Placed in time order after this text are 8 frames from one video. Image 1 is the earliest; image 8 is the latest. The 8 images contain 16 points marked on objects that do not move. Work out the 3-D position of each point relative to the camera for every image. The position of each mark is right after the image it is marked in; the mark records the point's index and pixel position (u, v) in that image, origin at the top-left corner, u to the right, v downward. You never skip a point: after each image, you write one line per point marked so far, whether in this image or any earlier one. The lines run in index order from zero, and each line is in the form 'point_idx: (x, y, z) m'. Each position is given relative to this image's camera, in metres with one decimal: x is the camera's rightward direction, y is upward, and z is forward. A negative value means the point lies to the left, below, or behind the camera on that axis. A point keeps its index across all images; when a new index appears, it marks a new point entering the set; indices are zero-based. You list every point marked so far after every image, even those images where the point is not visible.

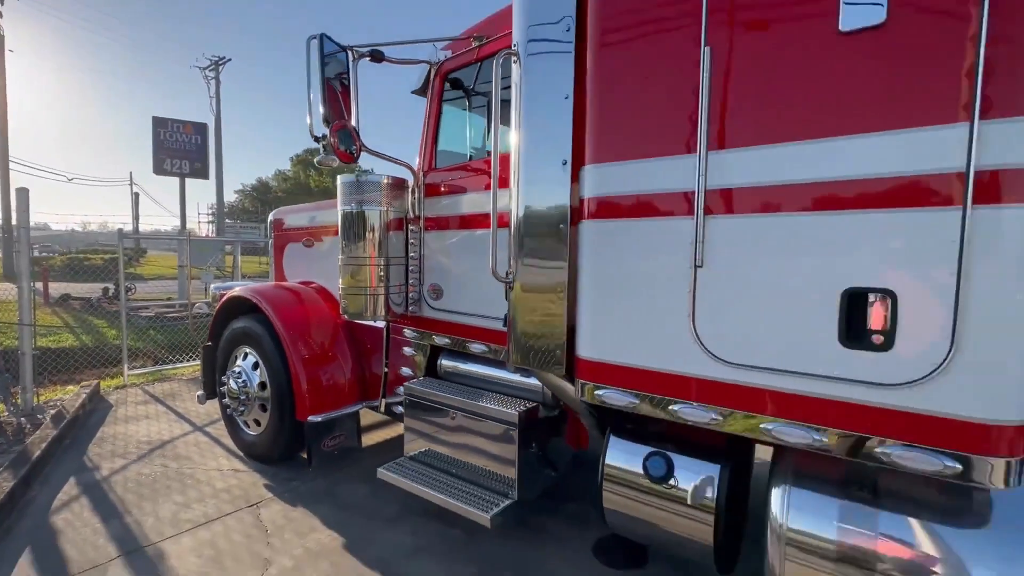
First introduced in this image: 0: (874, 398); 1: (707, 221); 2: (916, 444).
0: (+1.1, -0.3, +1.5) m
1: (+0.7, +0.2, +1.7) m
2: (+1.2, -0.5, +1.4) m
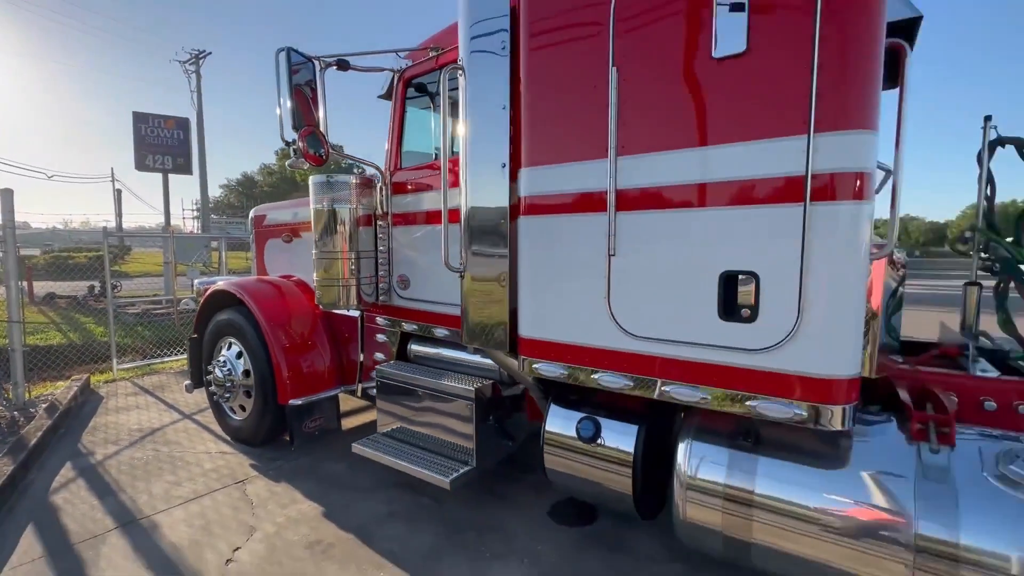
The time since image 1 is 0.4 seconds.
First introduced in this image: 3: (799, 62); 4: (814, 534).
0: (+0.9, -0.3, +1.8) m
1: (+0.5, +0.3, +2.0) m
2: (+1.0, -0.4, +1.7) m
3: (+1.0, +0.8, +1.6) m
4: (+1.1, -0.9, +1.8) m
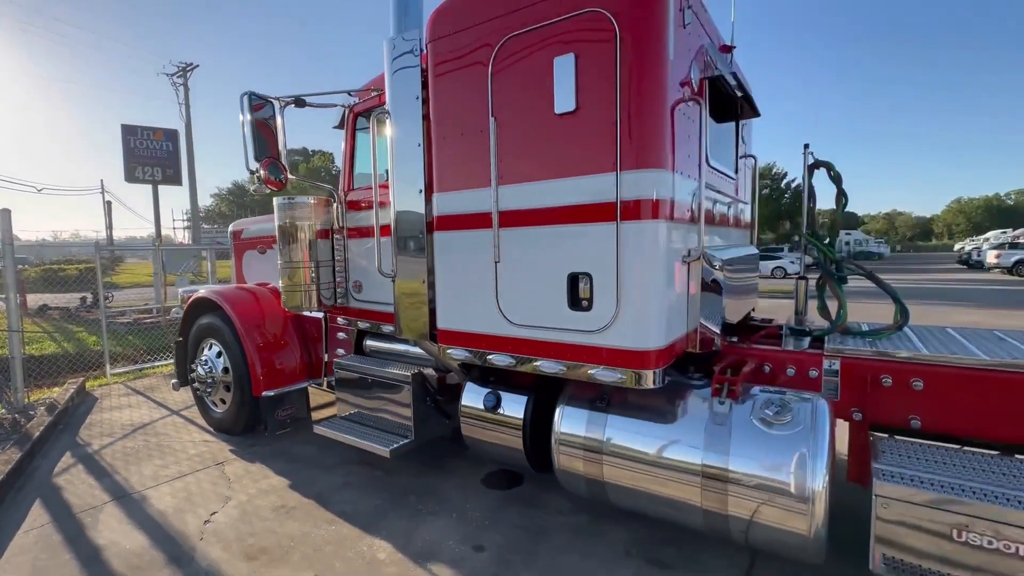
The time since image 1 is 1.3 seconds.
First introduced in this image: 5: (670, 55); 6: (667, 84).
0: (+0.4, -0.3, +2.3) m
1: (-0.1, +0.3, +2.6) m
2: (+0.5, -0.4, +2.3) m
3: (+0.5, +0.8, +2.2) m
4: (+0.6, -0.9, +2.3) m
5: (+0.7, +1.1, +2.2) m
6: (+0.7, +1.0, +2.2) m
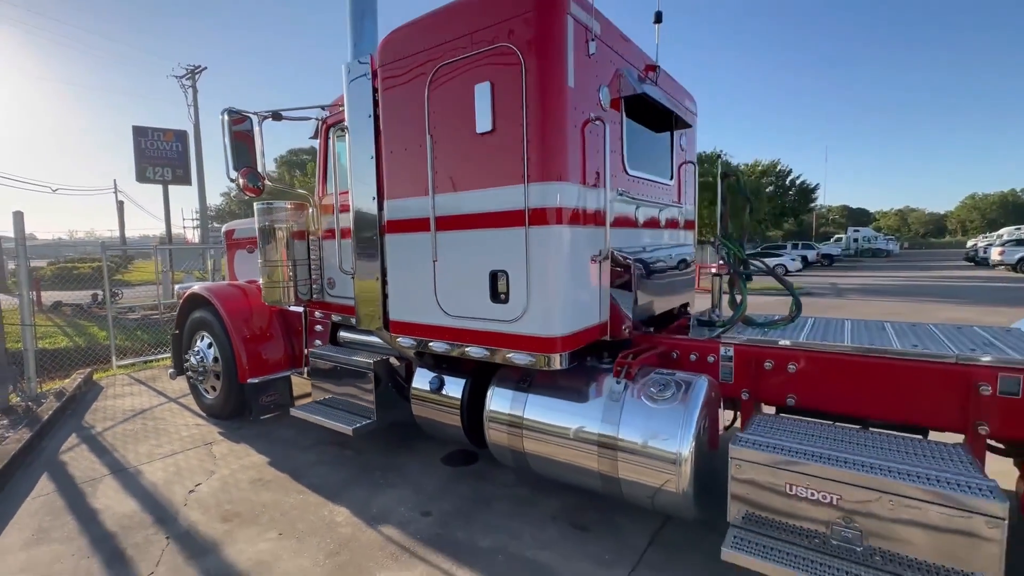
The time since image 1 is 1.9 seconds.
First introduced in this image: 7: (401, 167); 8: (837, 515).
0: (0.0, -0.2, +2.7) m
1: (-0.5, +0.3, +2.9) m
2: (+0.1, -0.4, +2.7) m
3: (0.0, +0.8, +2.6) m
4: (+0.2, -0.9, +2.7) m
5: (+0.3, +1.1, +2.6) m
6: (+0.3, +1.0, +2.6) m
7: (-0.7, +0.8, +3.1) m
8: (+1.4, -1.0, +2.1) m
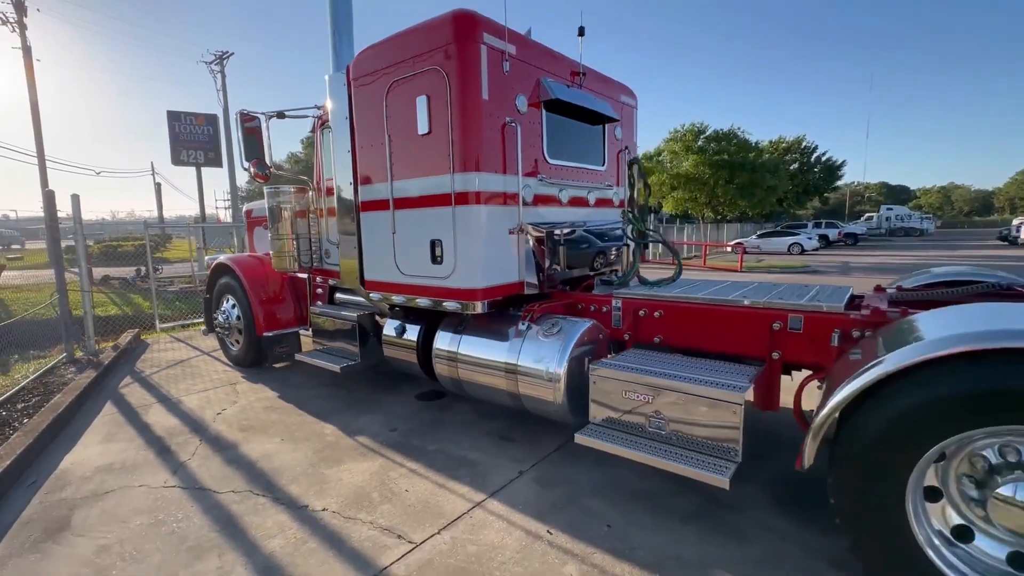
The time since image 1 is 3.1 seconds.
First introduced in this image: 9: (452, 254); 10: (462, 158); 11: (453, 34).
0: (-0.5, 0.0, +3.6) m
1: (-1.0, +0.6, +3.8) m
2: (-0.4, -0.1, +3.5) m
3: (-0.5, +1.1, +3.4) m
4: (-0.3, -0.6, +3.6) m
5: (-0.2, +1.4, +3.4) m
6: (-0.2, +1.2, +3.4) m
7: (-1.2, +1.1, +4.0) m
8: (+0.8, -0.8, +2.9) m
9: (-0.5, +0.3, +3.5) m
10: (-0.3, +0.9, +3.4) m
11: (-0.4, +1.8, +3.3) m
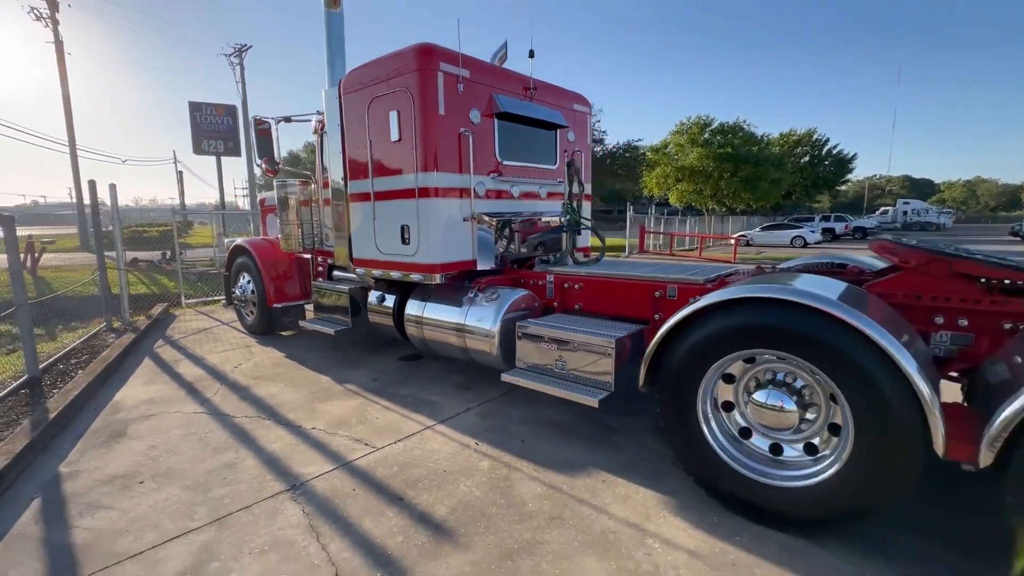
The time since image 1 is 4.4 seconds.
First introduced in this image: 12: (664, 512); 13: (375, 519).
0: (-1.0, +0.3, +4.5) m
1: (-1.4, +0.9, +4.7) m
2: (-0.9, +0.1, +4.5) m
3: (-0.9, +1.3, +4.3) m
4: (-0.7, -0.4, +4.5) m
5: (-0.6, +1.6, +4.2) m
6: (-0.7, +1.5, +4.3) m
7: (-1.6, +1.4, +4.9) m
8: (+0.3, -0.6, +3.8) m
9: (-0.9, +0.5, +4.4) m
10: (-0.8, +1.2, +4.3) m
11: (-0.9, +2.0, +4.2) m
12: (+0.9, -1.4, +2.8) m
13: (-0.8, -1.4, +2.8) m
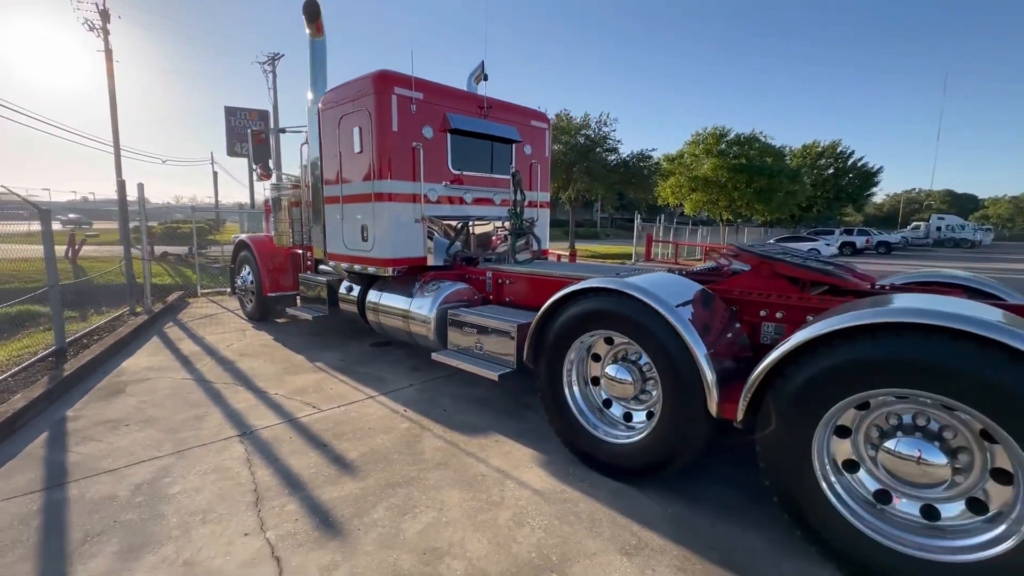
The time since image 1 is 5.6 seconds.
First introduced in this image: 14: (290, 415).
0: (-1.6, +0.4, +5.2) m
1: (-2.0, +1.0, +5.5) m
2: (-1.5, +0.2, +5.2) m
3: (-1.5, +1.4, +5.0) m
4: (-1.4, -0.3, +5.2) m
5: (-1.2, +1.7, +5.0) m
6: (-1.3, +1.6, +5.0) m
7: (-2.2, +1.5, +5.6) m
8: (-0.3, -0.5, +4.4) m
9: (-1.5, +0.6, +5.1) m
10: (-1.4, +1.3, +5.0) m
11: (-1.4, +2.1, +4.9) m
12: (+0.1, -1.3, +3.4) m
13: (-1.6, -1.3, +3.5) m
14: (-2.0, -1.2, +4.3) m
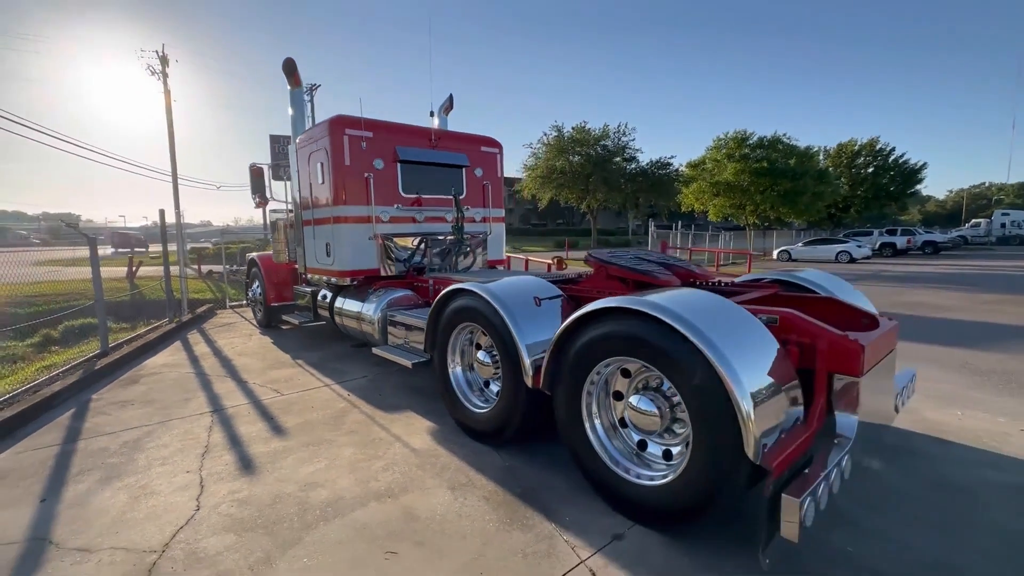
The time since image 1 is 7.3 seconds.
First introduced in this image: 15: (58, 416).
0: (-2.4, +0.3, +6.3) m
1: (-2.8, +0.9, +6.5) m
2: (-2.3, +0.1, +6.2) m
3: (-2.4, +1.3, +6.1) m
4: (-2.2, -0.4, +6.2) m
5: (-2.1, +1.6, +6.0) m
6: (-2.1, +1.5, +6.0) m
7: (-3.0, +1.3, +6.7) m
8: (-1.2, -0.5, +5.3) m
9: (-2.4, +0.5, +6.2) m
10: (-2.3, +1.2, +6.0) m
11: (-2.3, +2.0, +5.9) m
12: (-0.8, -1.3, +4.2) m
13: (-2.5, -1.3, +4.5) m
14: (-2.9, -1.2, +5.3) m
15: (-4.7, -1.3, +4.8) m
